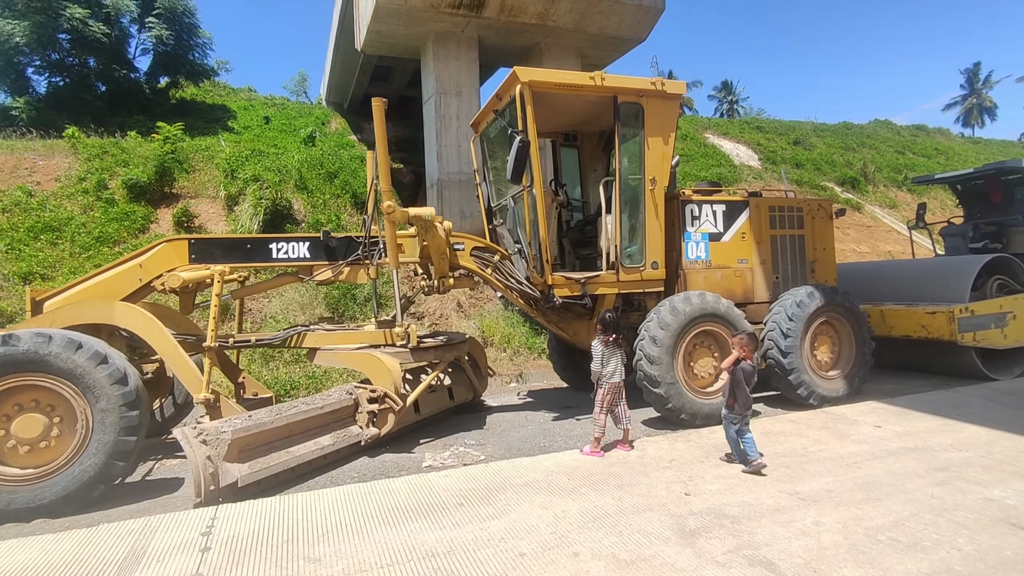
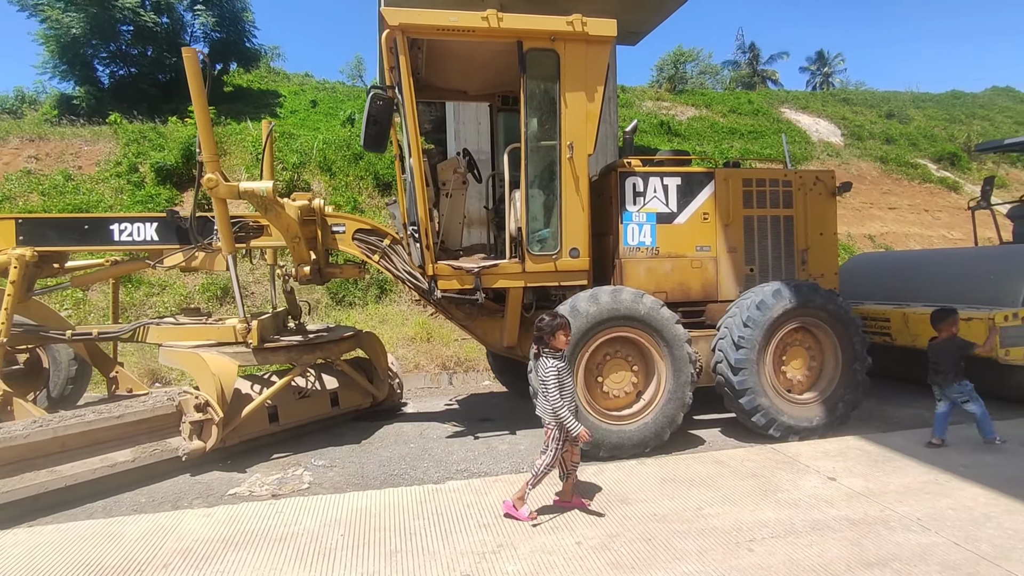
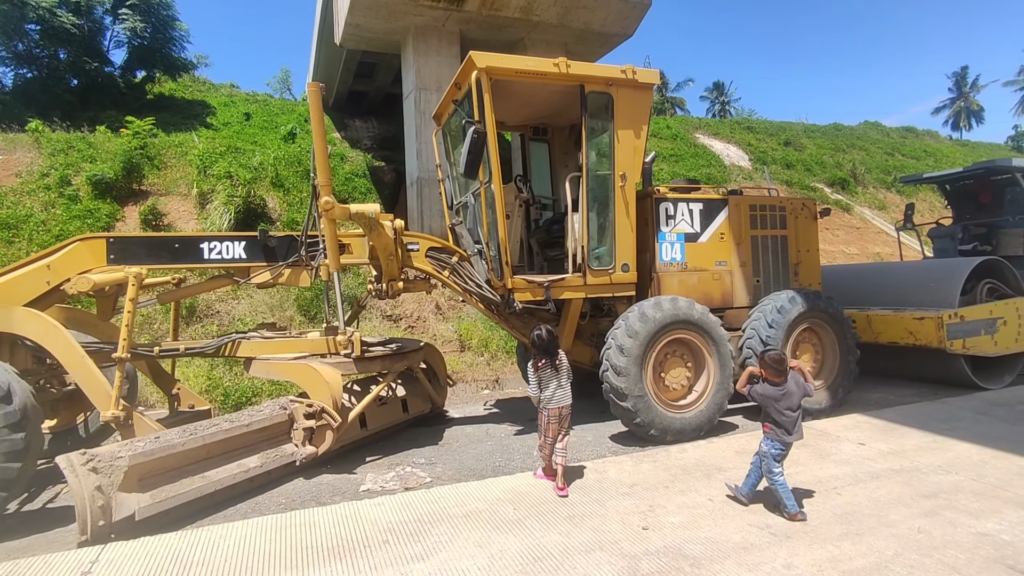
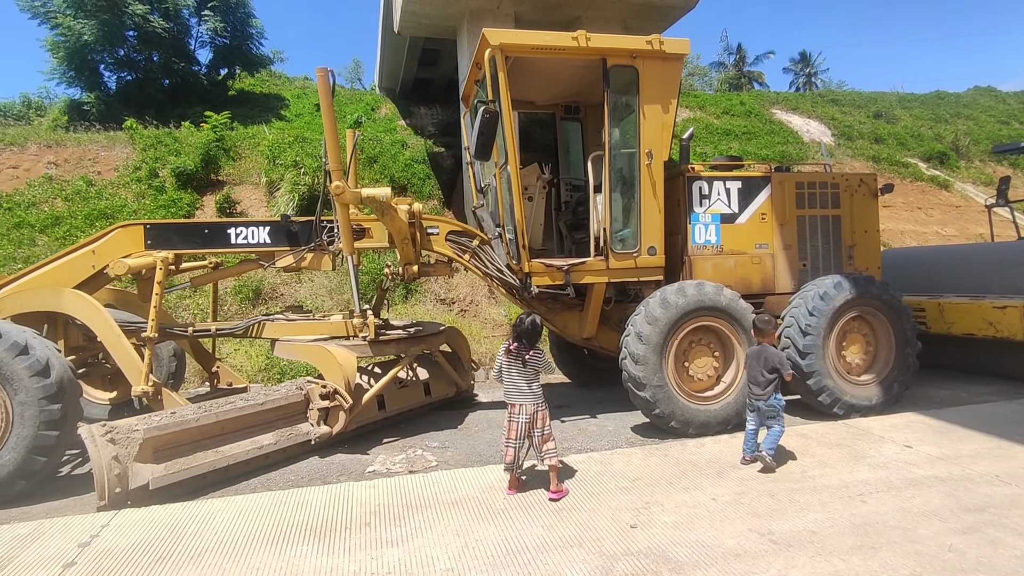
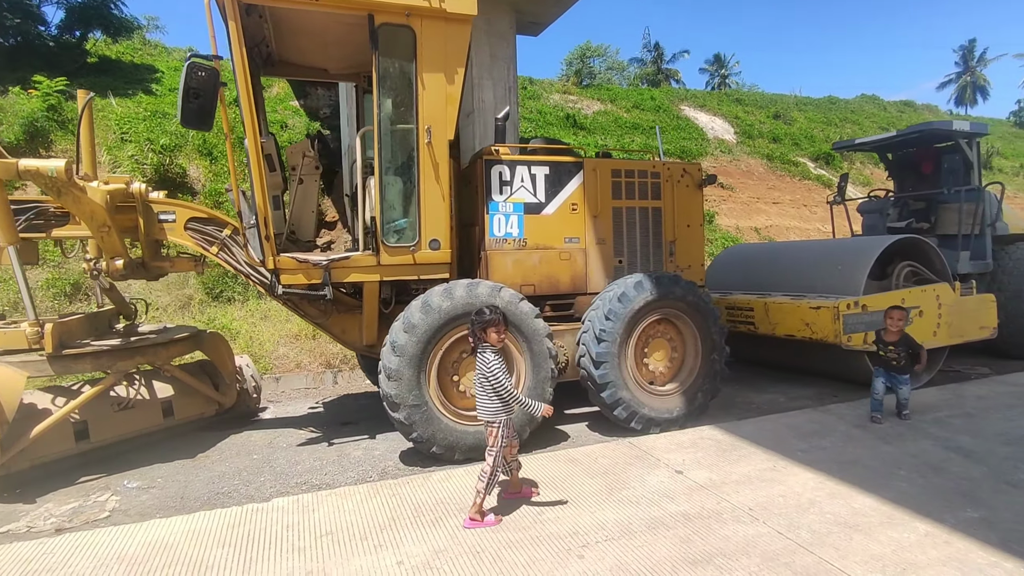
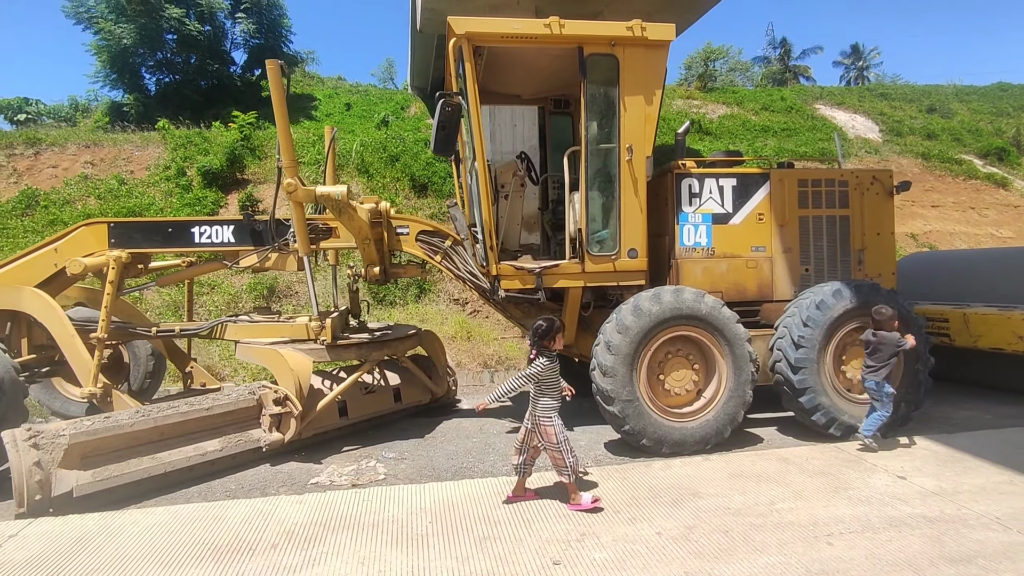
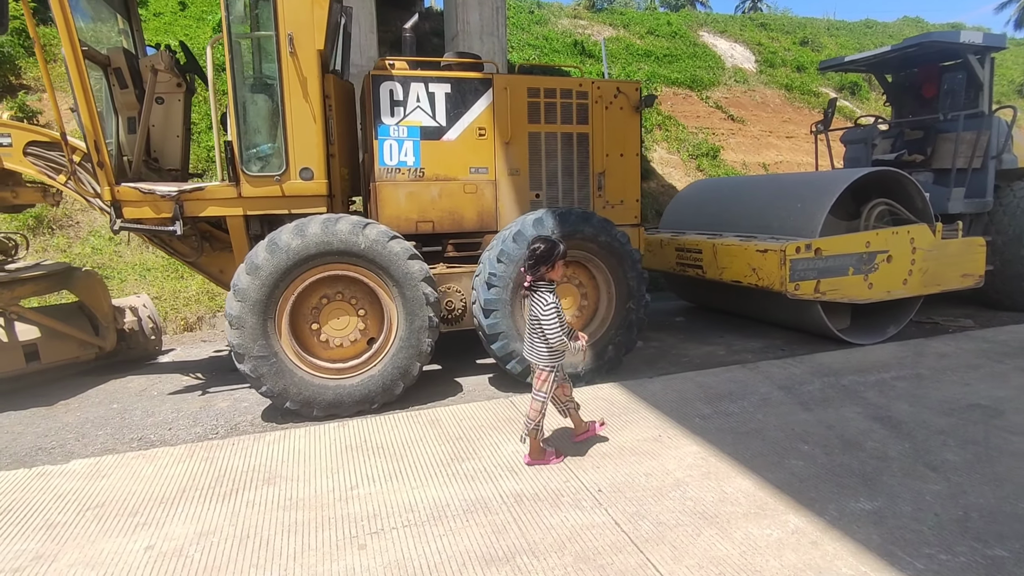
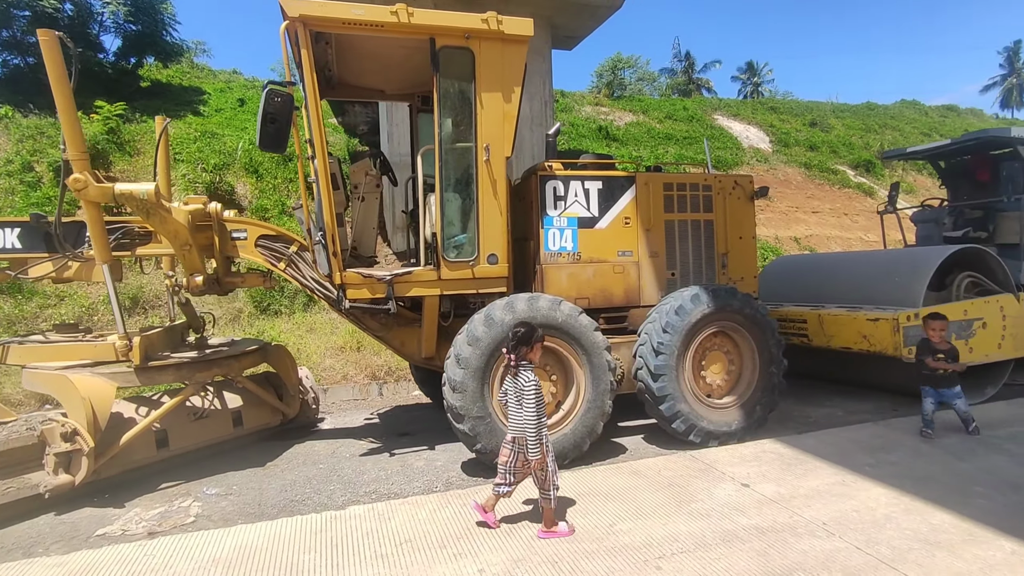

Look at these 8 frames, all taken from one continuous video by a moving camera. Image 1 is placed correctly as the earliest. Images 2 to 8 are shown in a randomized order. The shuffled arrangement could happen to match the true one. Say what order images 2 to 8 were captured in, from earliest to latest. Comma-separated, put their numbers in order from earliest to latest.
3, 4, 6, 2, 8, 5, 7
